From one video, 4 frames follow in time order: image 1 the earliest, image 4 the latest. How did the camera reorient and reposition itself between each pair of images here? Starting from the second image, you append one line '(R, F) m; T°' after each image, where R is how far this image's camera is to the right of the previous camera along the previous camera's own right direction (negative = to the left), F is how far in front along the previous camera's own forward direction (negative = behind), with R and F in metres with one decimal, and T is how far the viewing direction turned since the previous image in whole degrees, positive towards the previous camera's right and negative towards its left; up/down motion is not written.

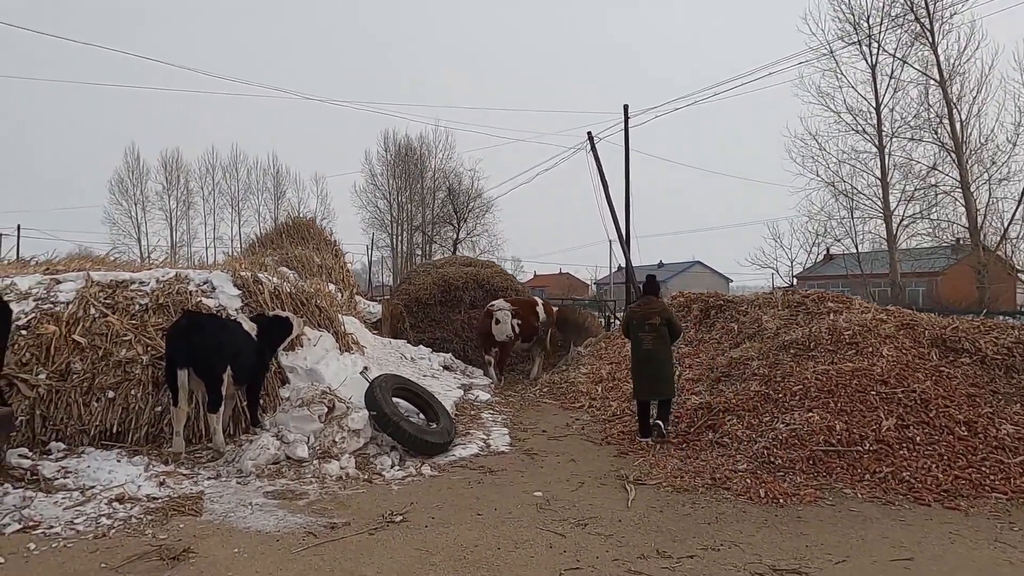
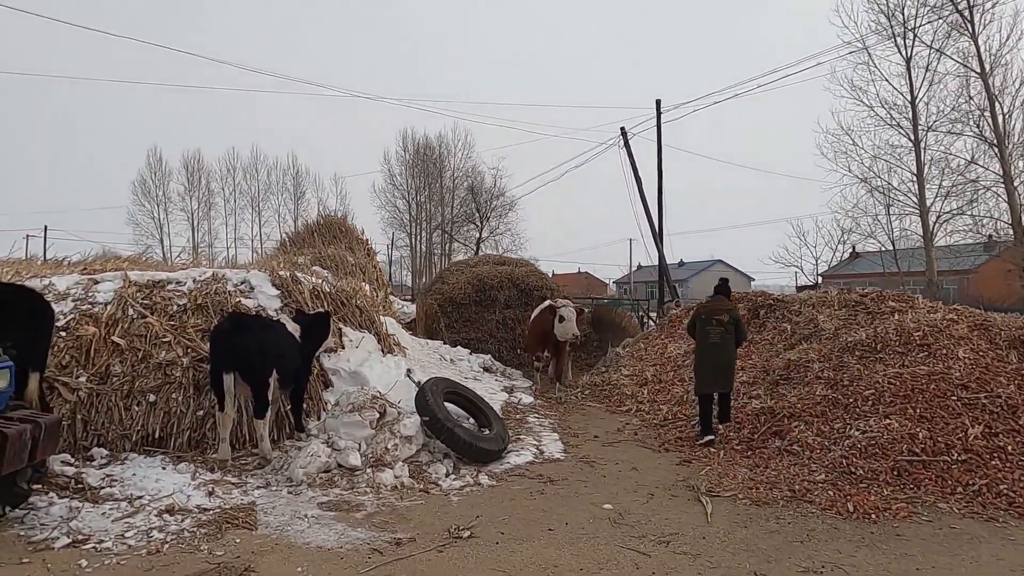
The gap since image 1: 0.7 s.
(-0.4, +0.3) m; -1°
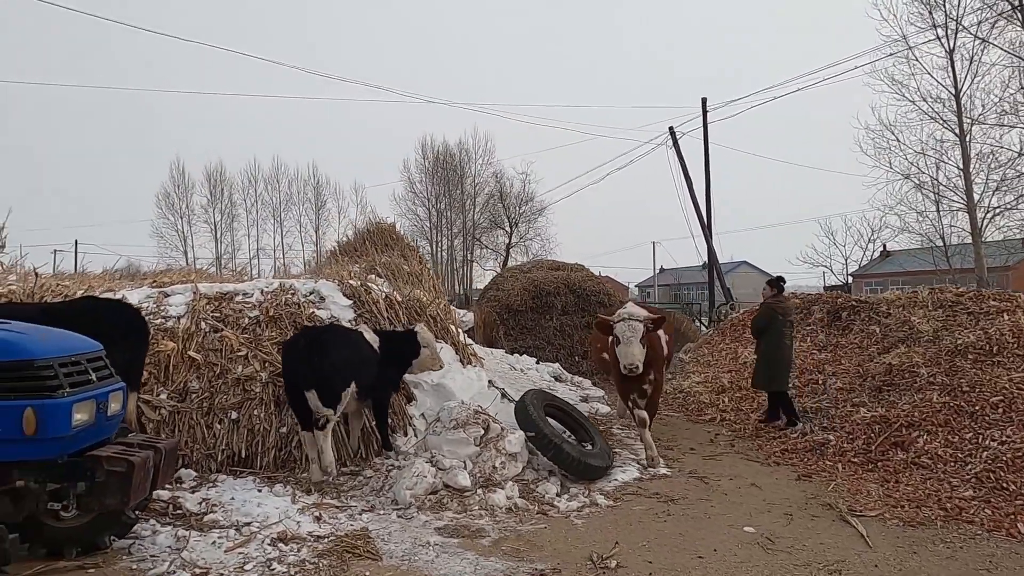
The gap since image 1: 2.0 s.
(-0.8, +0.3) m; -1°
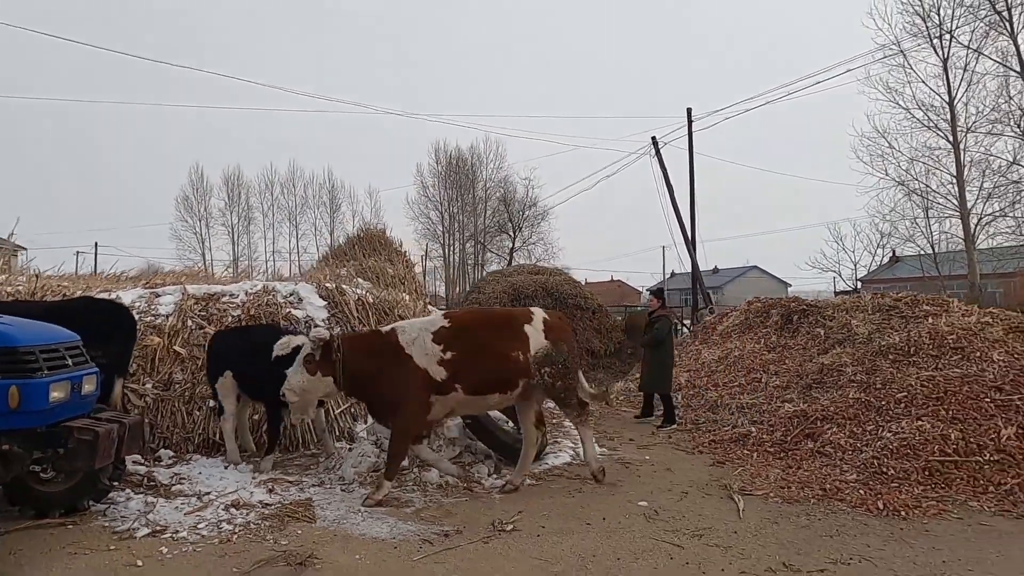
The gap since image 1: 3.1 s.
(+0.7, -0.6) m; -1°
